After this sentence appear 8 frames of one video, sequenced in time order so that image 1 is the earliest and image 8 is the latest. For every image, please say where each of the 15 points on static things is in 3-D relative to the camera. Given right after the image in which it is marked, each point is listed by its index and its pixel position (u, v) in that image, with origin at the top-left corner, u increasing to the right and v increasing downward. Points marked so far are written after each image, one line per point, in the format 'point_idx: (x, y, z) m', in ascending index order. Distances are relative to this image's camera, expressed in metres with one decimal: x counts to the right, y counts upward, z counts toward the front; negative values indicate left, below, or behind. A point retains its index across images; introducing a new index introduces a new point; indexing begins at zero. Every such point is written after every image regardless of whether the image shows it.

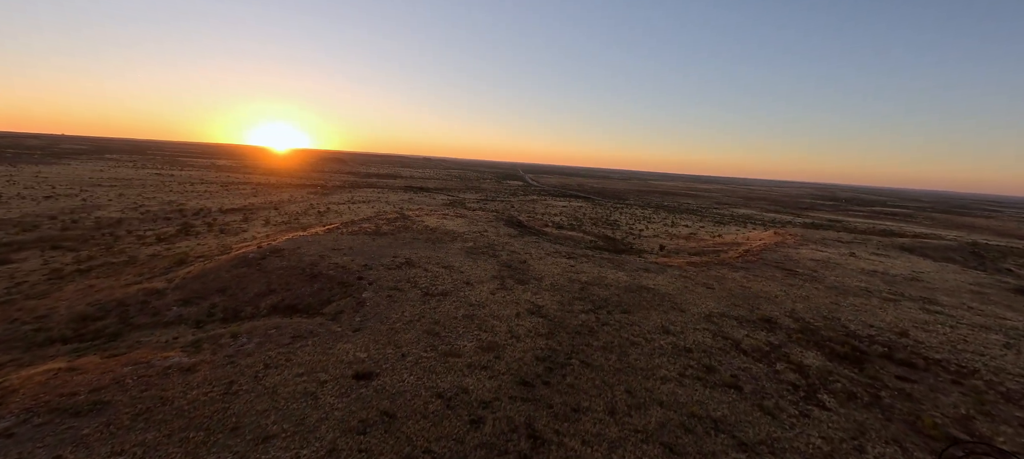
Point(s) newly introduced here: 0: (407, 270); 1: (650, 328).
0: (-4.9, -1.9, +18.5) m
1: (+4.7, -3.4, +13.5) m
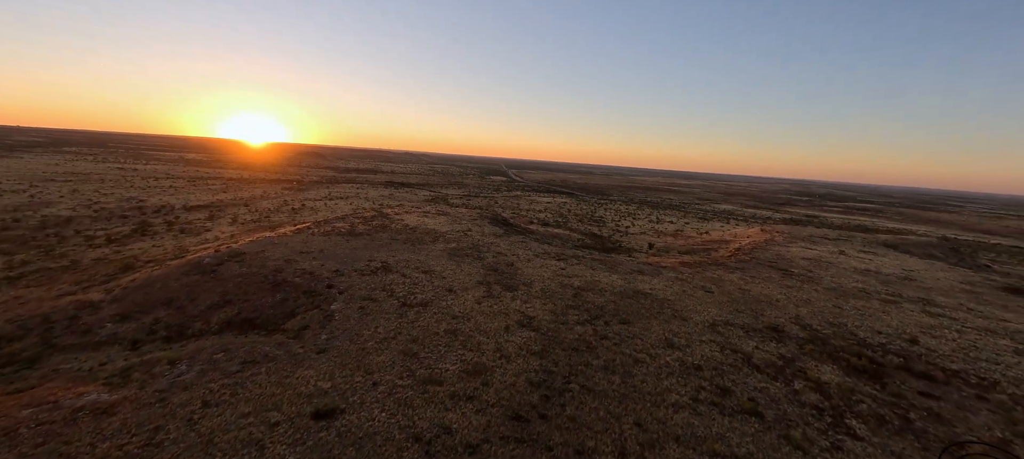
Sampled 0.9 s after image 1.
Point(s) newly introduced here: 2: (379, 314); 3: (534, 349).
0: (-5.4, -2.0, +16.8) m
1: (+4.4, -3.5, +12.2) m
2: (-4.4, -2.9, +13.0) m
3: (+0.6, -3.4, +11.3) m
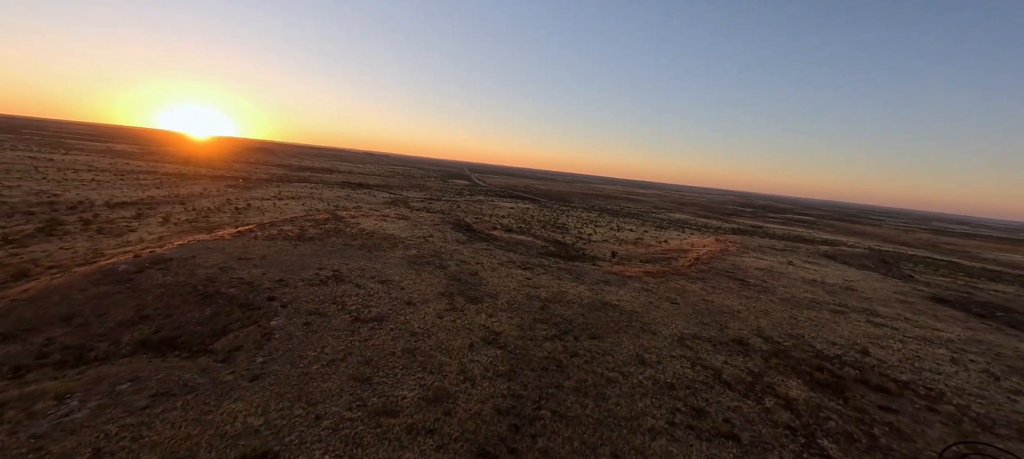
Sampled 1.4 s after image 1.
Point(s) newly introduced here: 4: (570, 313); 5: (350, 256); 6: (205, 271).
0: (-6.9, -2.2, +15.3) m
1: (+3.3, -3.8, +11.7) m
2: (-5.5, -3.1, +11.7) m
3: (-0.3, -3.7, +10.4) m
4: (+2.2, -3.2, +14.9) m
5: (-8.0, -1.3, +19.5) m
6: (-12.2, -1.7, +15.7) m
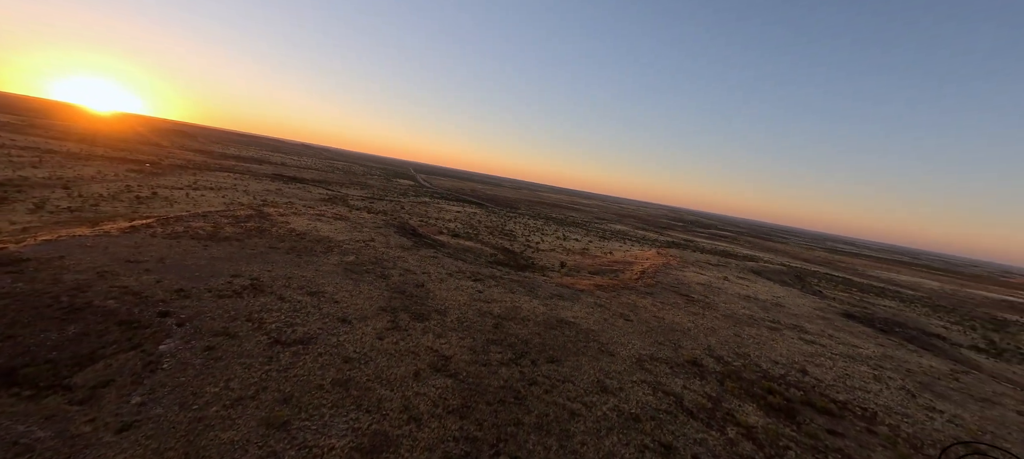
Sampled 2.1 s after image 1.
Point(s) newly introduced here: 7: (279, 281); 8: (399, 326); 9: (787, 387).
0: (-8.5, -2.3, +12.9) m
1: (+2.0, -4.3, +10.8) m
2: (-6.6, -3.1, +9.5) m
3: (-1.4, -4.0, +9.0) m
4: (+0.4, -3.6, +13.8) m
5: (-10.2, -1.4, +16.9) m
6: (-13.8, -1.5, +12.5) m
7: (-8.7, -1.9, +14.7) m
8: (-3.6, -3.1, +12.6) m
9: (+9.3, -5.4, +13.4) m
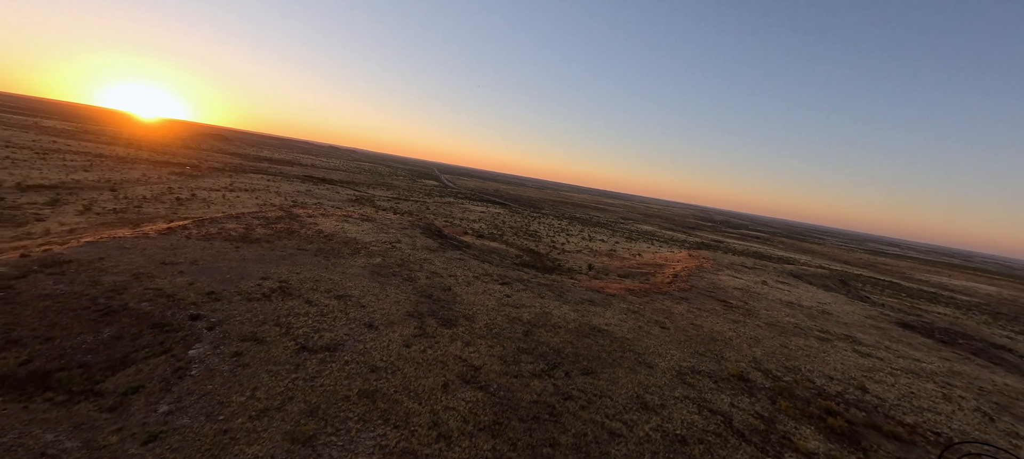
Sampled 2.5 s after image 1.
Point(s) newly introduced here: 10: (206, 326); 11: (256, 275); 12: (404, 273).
0: (-7.5, -2.4, +12.8) m
1: (+2.9, -4.4, +10.1) m
2: (-5.8, -3.2, +9.3) m
3: (-0.6, -4.1, +8.4) m
4: (+1.5, -3.7, +13.1) m
5: (-9.0, -1.4, +16.9) m
6: (-12.8, -1.6, +12.7) m
7: (-7.6, -2.0, +14.6) m
8: (-2.6, -3.2, +12.2) m
9: (+10.3, -5.5, +12.2) m
10: (-8.6, -2.7, +11.0) m
11: (-9.6, -1.7, +14.7) m
12: (-4.8, -2.0, +17.7) m
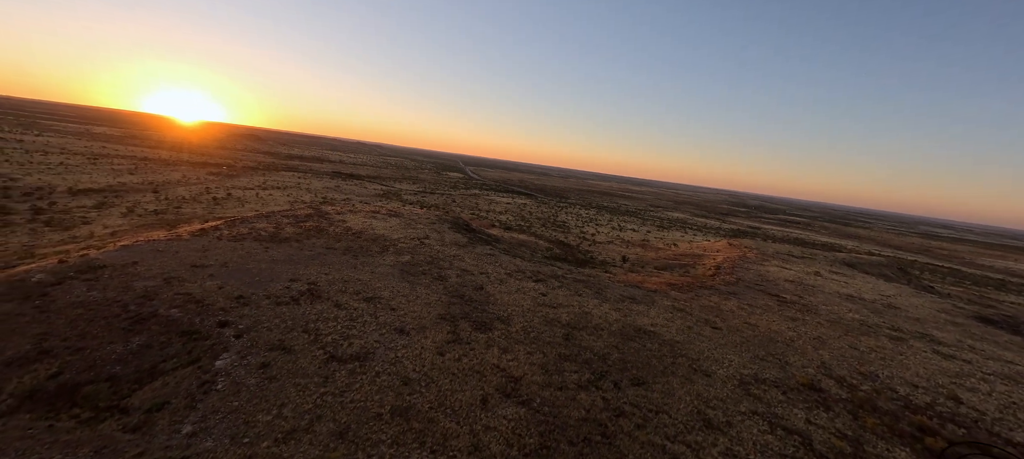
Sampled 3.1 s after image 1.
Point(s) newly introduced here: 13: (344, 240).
0: (-6.3, -2.4, +12.3) m
1: (+3.9, -4.3, +8.9) m
2: (-4.9, -3.3, +8.7) m
3: (+0.3, -4.1, +7.5) m
4: (+2.7, -3.6, +12.0) m
5: (-7.5, -1.4, +16.5) m
6: (-11.6, -1.7, +12.5) m
7: (-6.3, -2.0, +14.0) m
8: (-1.5, -3.1, +11.4) m
9: (+11.5, -5.2, +10.6) m
10: (-7.5, -2.8, +10.5) m
11: (-8.3, -1.7, +14.3) m
12: (-3.3, -1.8, +17.0) m
13: (-8.5, -0.5, +20.0) m
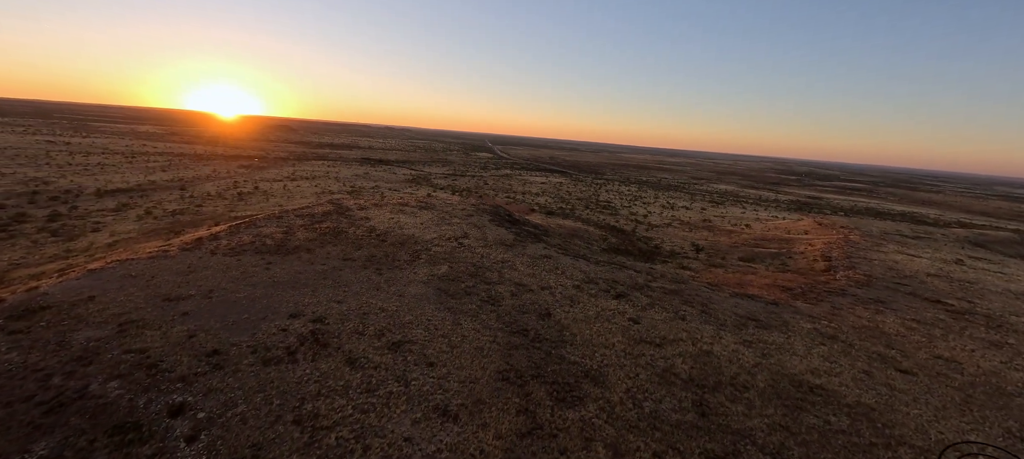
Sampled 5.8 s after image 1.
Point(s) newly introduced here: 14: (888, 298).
0: (-4.3, -2.9, +8.3) m
1: (+5.7, -4.6, +4.3) m
2: (-3.1, -4.0, +4.7) m
3: (+2.0, -4.6, +3.2) m
4: (+4.7, -3.7, +7.5) m
5: (-5.2, -1.7, +12.5) m
6: (-9.6, -2.4, +9.0) m
7: (-4.1, -2.4, +10.1) m
8: (+0.5, -3.5, +7.1) m
9: (+13.5, -5.2, +5.4) m
10: (-5.5, -3.4, +6.7) m
11: (-6.1, -2.2, +10.5) m
12: (-1.0, -2.0, +12.8) m
13: (-6.0, -0.7, +16.1) m
14: (+15.2, -2.7, +15.9) m
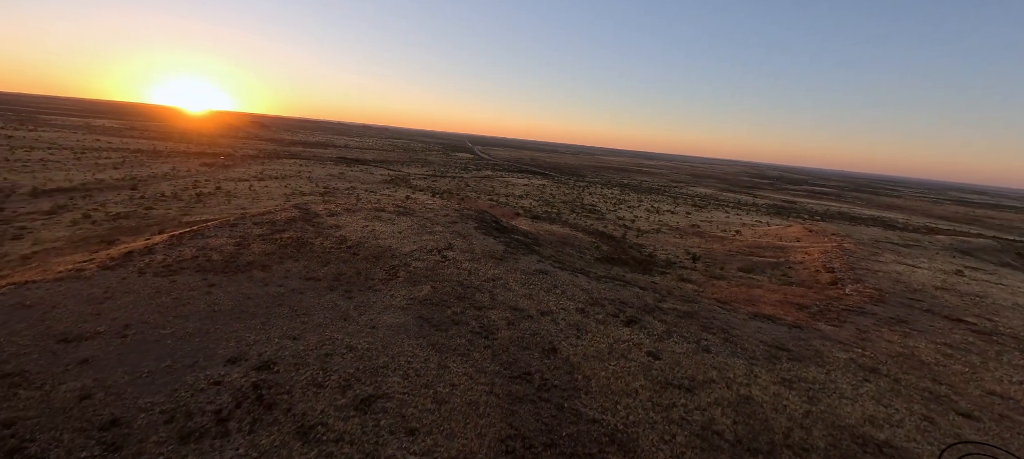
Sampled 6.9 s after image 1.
0: (-4.2, -3.3, +6.2) m
1: (+6.0, -5.1, +2.6) m
2: (-2.8, -4.4, +2.6) m
3: (+2.4, -5.1, +1.3) m
4: (+4.9, -4.2, +5.8) m
5: (-5.3, -2.1, +10.3) m
6: (-9.5, -2.8, +6.5) m
7: (-4.1, -2.8, +7.9) m
8: (+0.7, -3.9, +5.2) m
9: (+13.7, -5.6, +4.2) m
10: (-5.3, -3.8, +4.5) m
11: (-6.1, -2.6, +8.2) m
12: (-1.1, -2.4, +10.8) m
13: (-6.3, -1.1, +13.8) m
14: (+14.9, -3.2, +14.7) m
